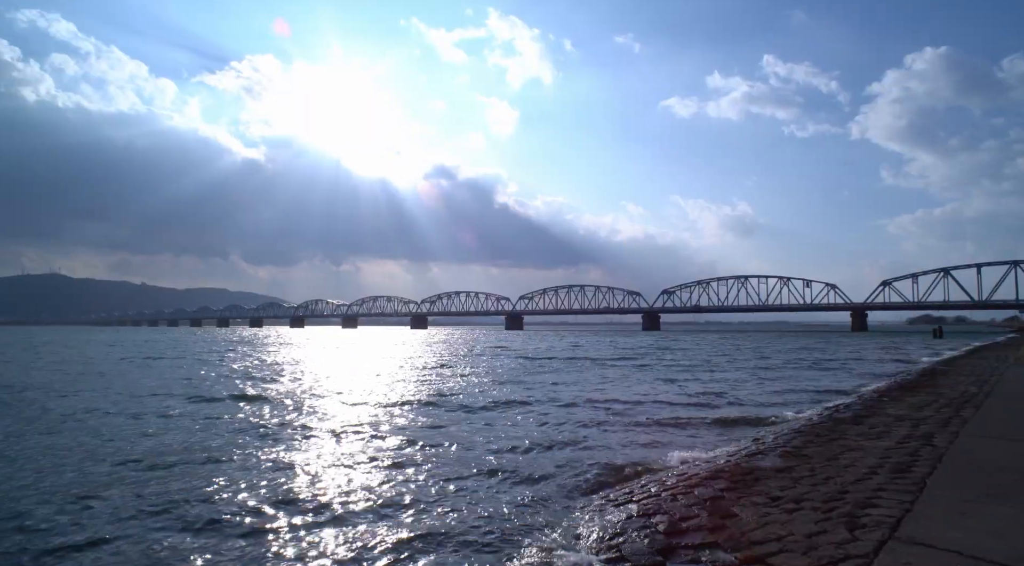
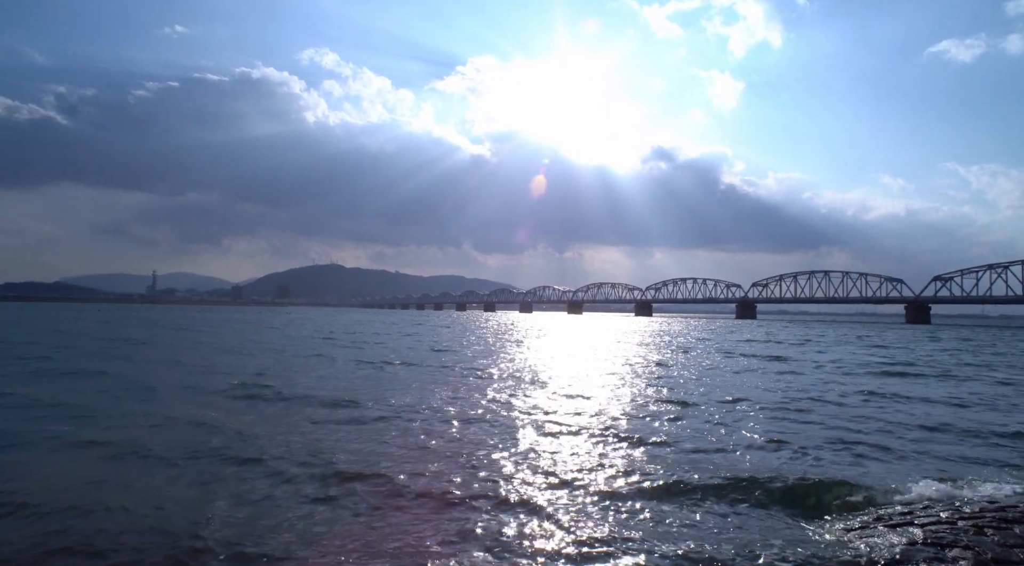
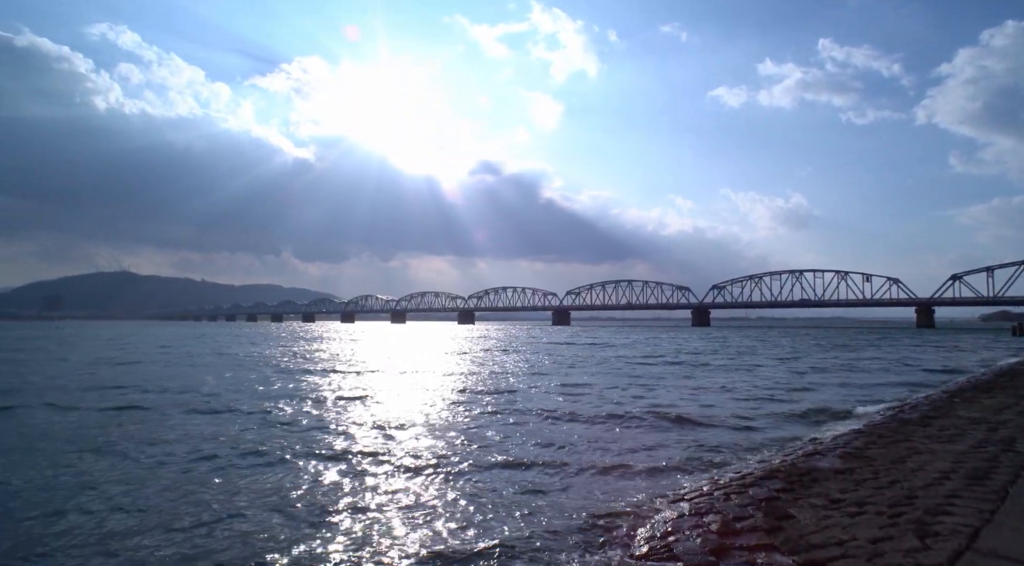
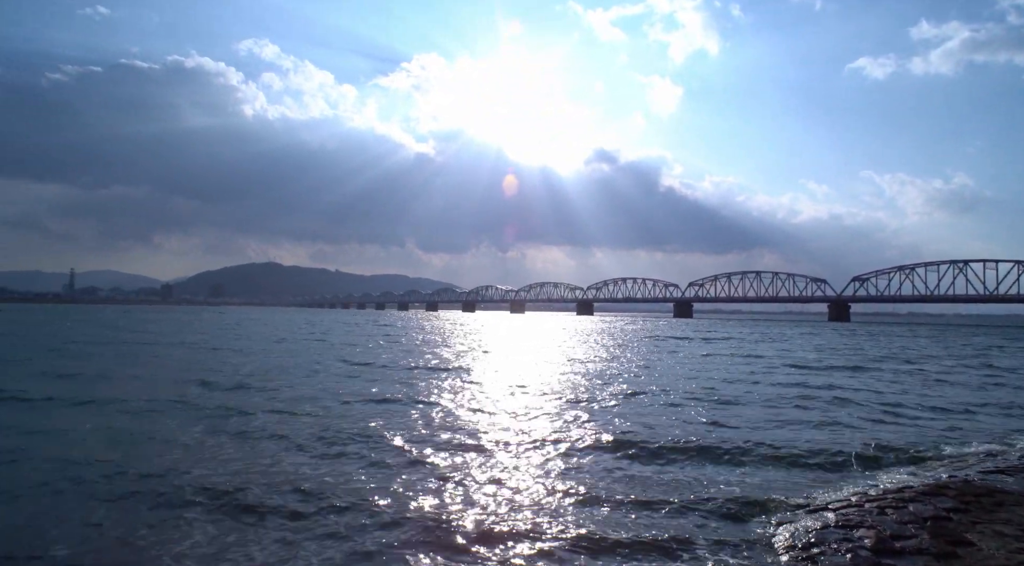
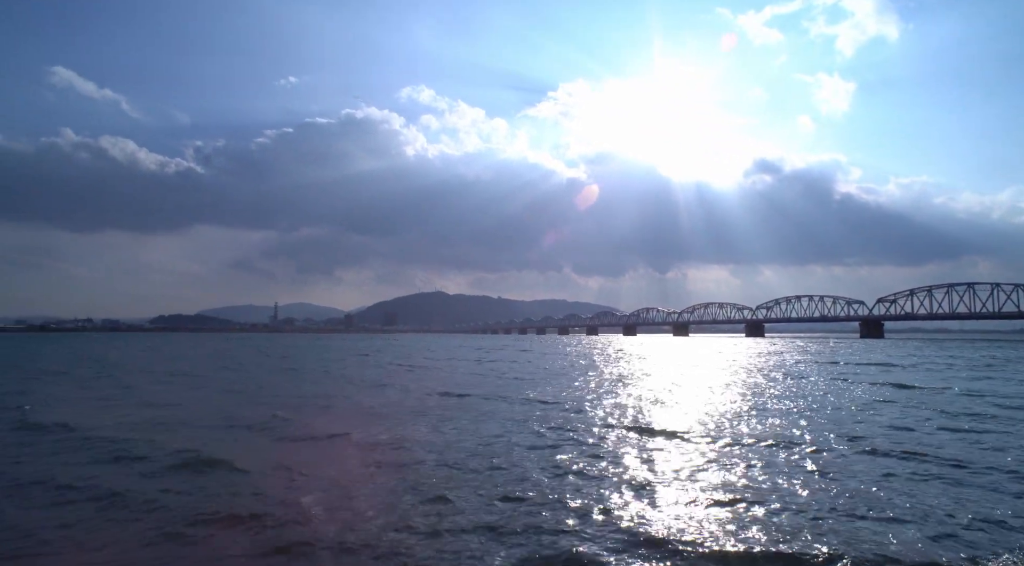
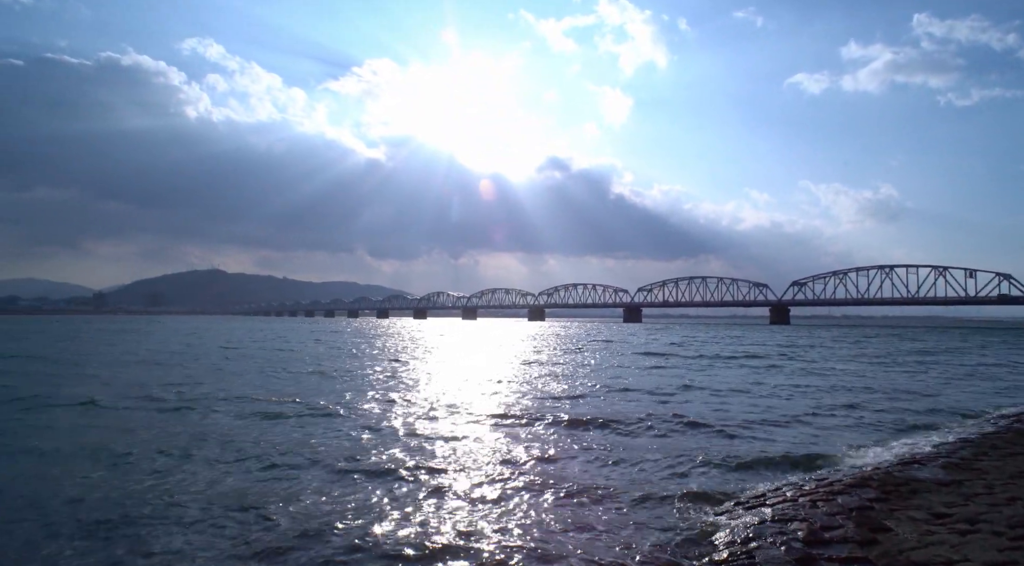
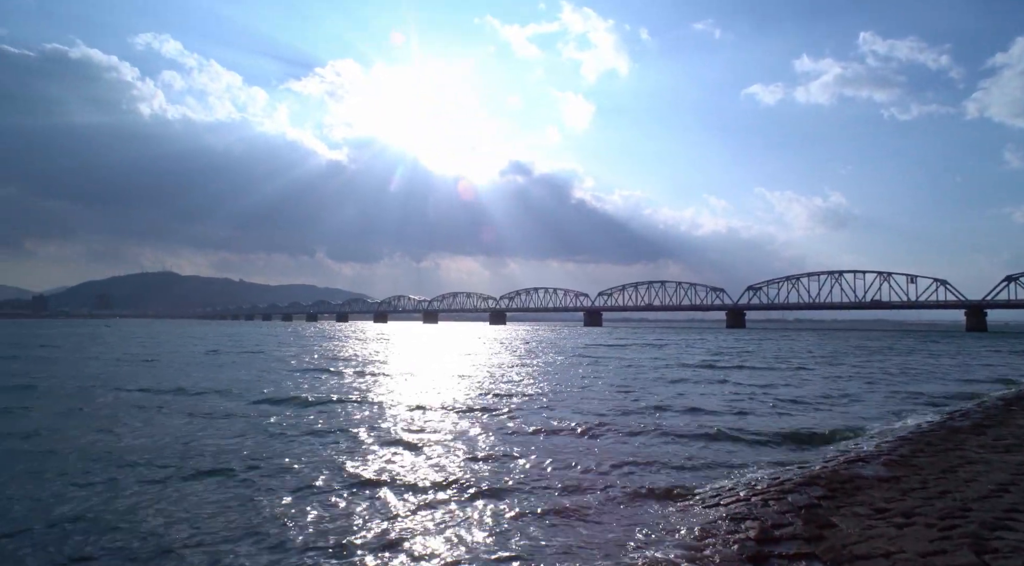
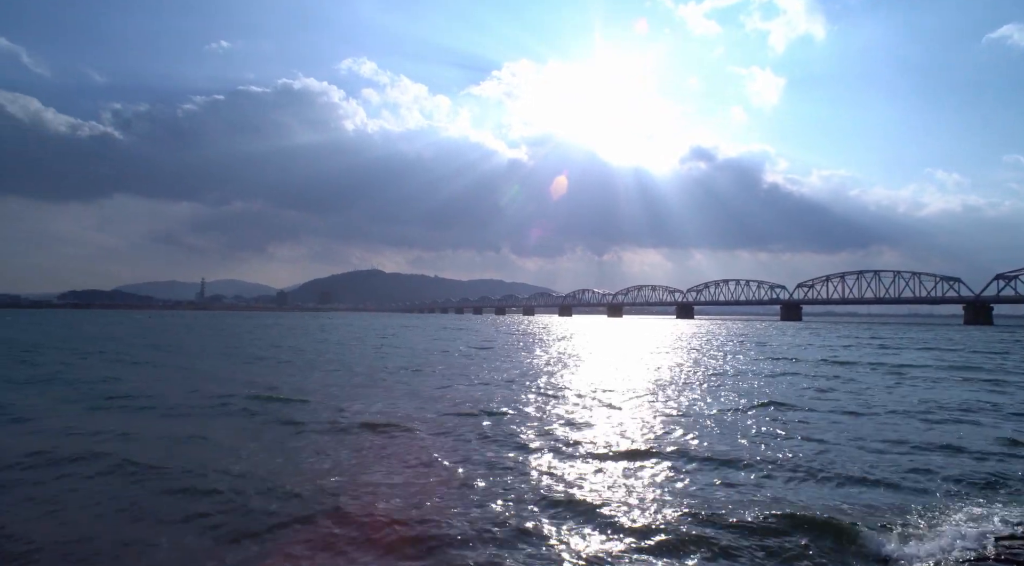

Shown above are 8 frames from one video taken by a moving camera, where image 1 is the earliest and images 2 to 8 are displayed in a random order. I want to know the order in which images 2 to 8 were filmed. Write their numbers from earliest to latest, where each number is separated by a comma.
3, 7, 6, 4, 2, 8, 5
